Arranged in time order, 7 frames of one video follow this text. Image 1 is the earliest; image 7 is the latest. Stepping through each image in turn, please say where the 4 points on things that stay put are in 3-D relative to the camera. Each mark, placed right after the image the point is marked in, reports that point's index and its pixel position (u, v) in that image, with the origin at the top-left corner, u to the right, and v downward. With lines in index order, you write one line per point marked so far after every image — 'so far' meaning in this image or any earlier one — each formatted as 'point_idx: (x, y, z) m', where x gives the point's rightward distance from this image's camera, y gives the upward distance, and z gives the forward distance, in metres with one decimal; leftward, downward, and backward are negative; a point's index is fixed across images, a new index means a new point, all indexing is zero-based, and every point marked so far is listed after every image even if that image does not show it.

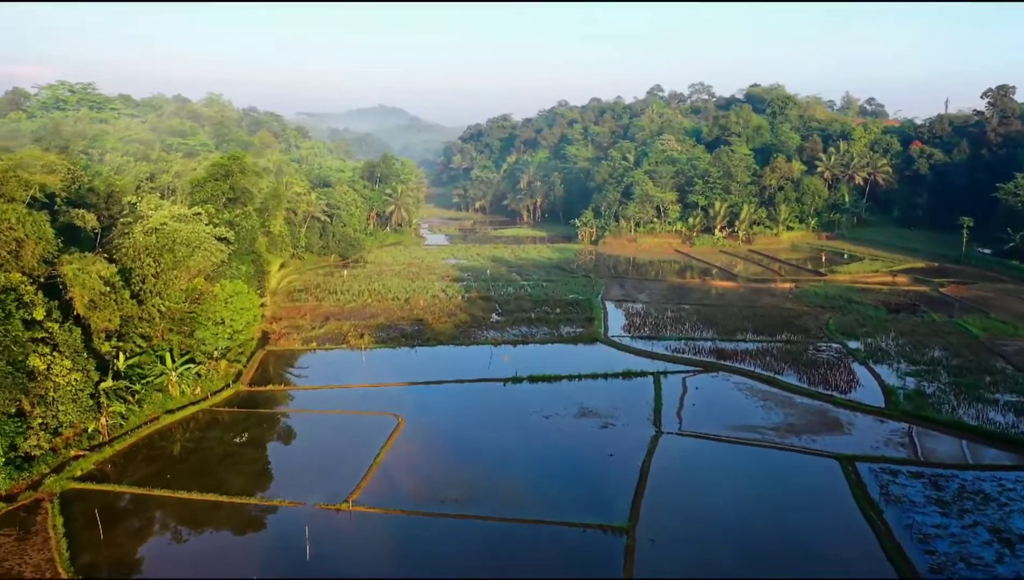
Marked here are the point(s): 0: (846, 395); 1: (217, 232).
0: (+7.6, -2.4, +19.1) m
1: (-6.8, +1.3, +19.5) m
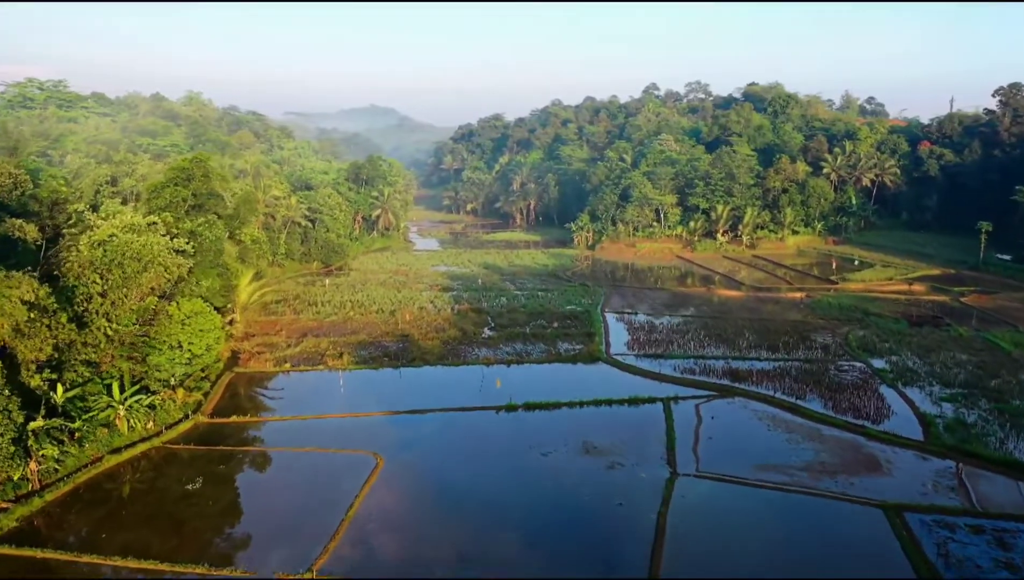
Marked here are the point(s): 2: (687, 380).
0: (+7.4, -2.7, +17.1) m
1: (-7.0, +1.0, +17.4) m
2: (+4.2, -2.1, +19.9) m
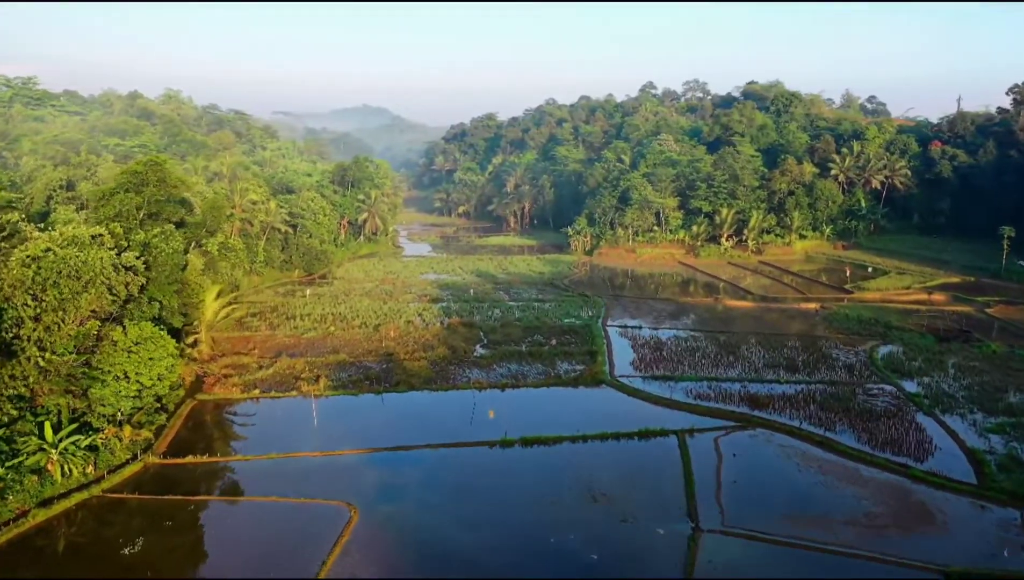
0: (+7.3, -3.1, +15.1) m
1: (-7.1, +0.6, +15.3) m
2: (+4.0, -2.5, +17.9) m
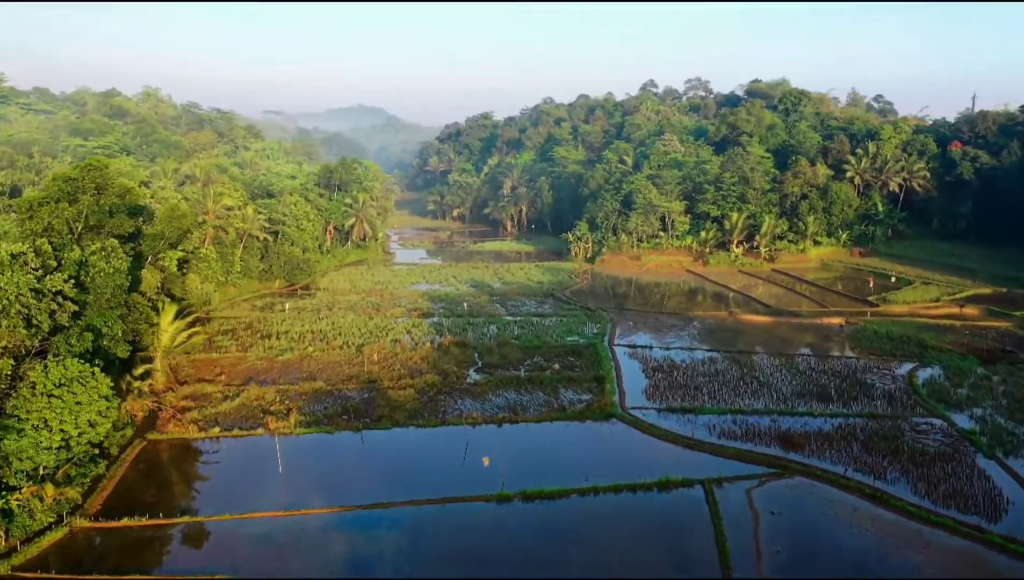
0: (+7.3, -3.5, +12.8) m
1: (-7.1, +0.1, +12.9) m
2: (+4.0, -2.9, +15.6) m
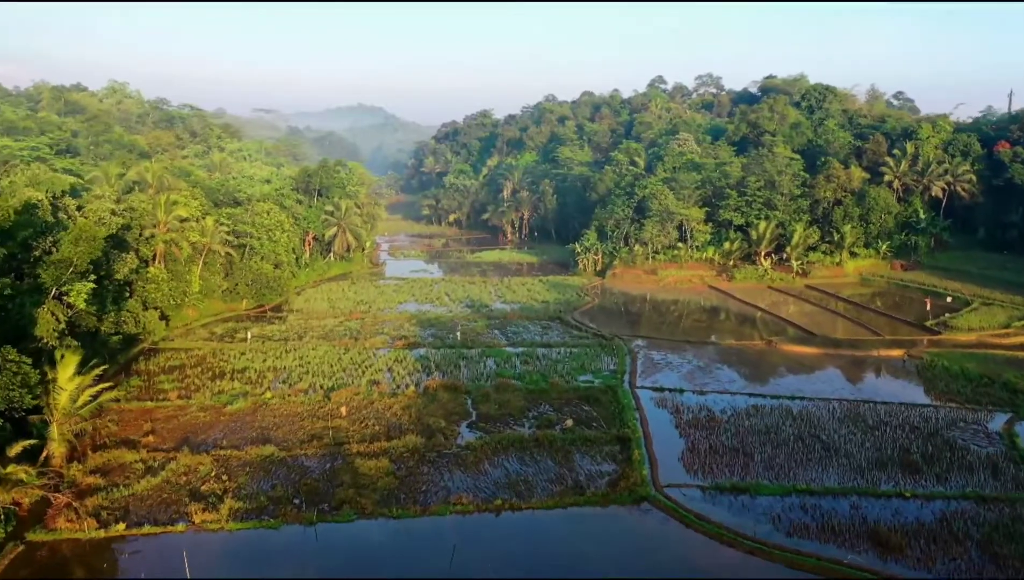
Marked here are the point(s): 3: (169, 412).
0: (+7.4, -4.3, +8.8) m
1: (-7.1, -0.6, +8.9) m
2: (+4.0, -3.7, +11.6) m
3: (-7.1, -2.5, +17.4) m
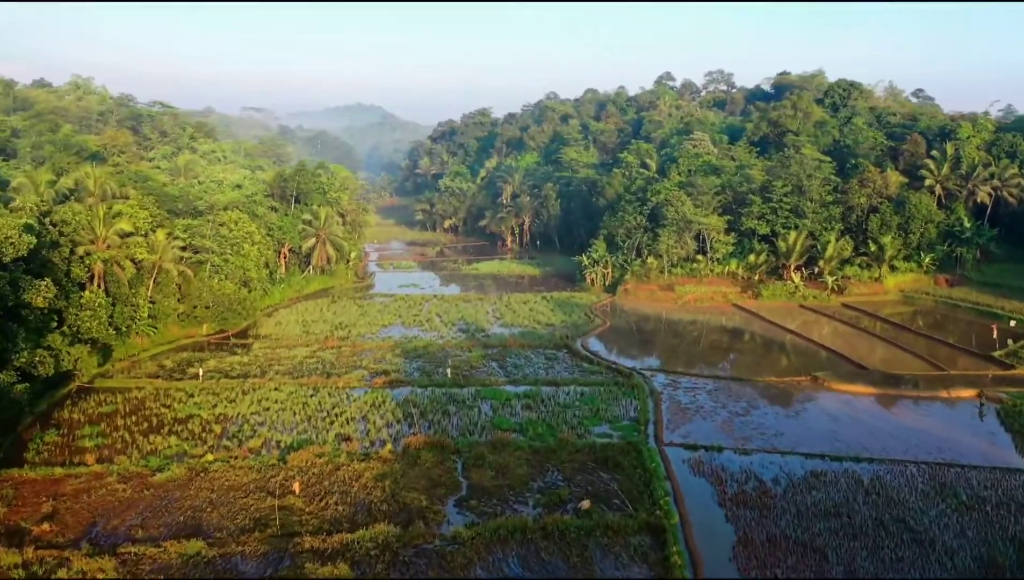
0: (+7.4, -4.9, +5.2) m
1: (-7.1, -1.3, +5.3) m
2: (+4.0, -4.3, +8.0) m
3: (-7.1, -3.1, +13.9) m
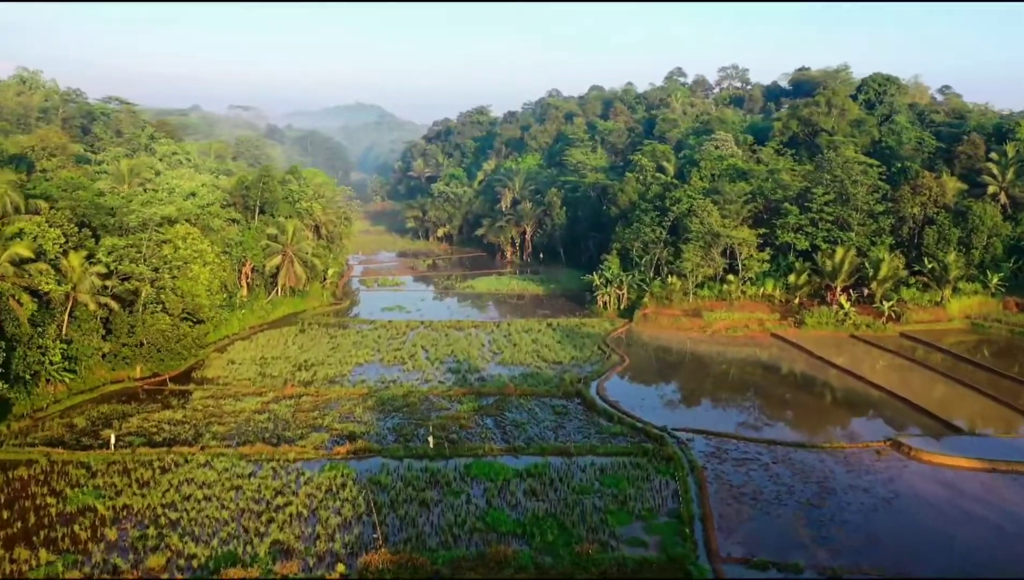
0: (+7.3, -5.7, +0.9) m
1: (-7.1, -2.1, +1.0) m
2: (+4.0, -5.1, +3.7) m
3: (-7.1, -3.9, +9.6) m
